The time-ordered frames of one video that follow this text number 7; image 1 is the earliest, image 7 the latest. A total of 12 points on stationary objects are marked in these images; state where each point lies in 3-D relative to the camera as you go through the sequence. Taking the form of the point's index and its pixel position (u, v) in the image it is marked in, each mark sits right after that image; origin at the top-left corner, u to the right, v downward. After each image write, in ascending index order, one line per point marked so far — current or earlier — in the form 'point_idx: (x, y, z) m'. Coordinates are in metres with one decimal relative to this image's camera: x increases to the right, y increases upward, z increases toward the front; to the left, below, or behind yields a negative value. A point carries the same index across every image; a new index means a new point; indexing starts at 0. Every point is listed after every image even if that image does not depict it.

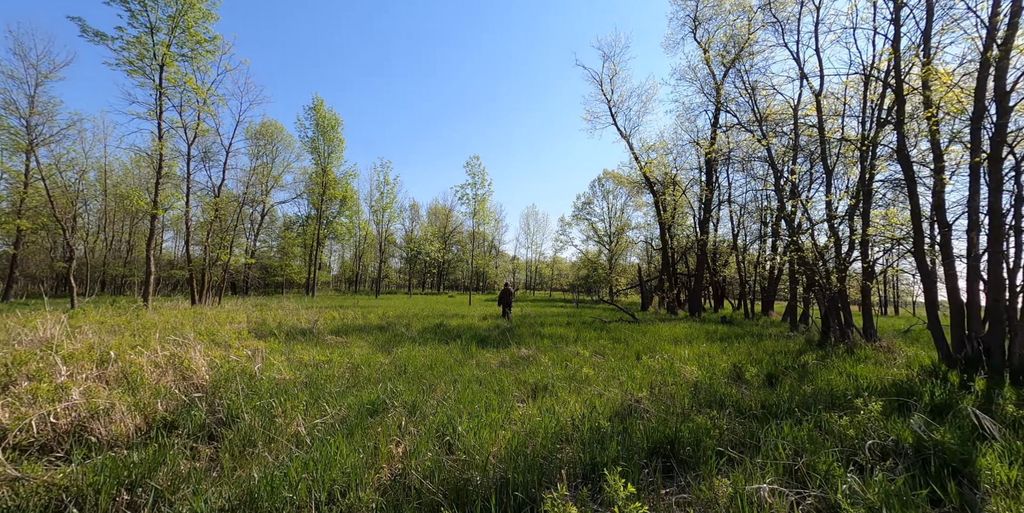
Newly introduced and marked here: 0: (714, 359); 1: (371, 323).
0: (+2.9, -1.5, +6.5) m
1: (-3.5, -1.6, +10.9) m
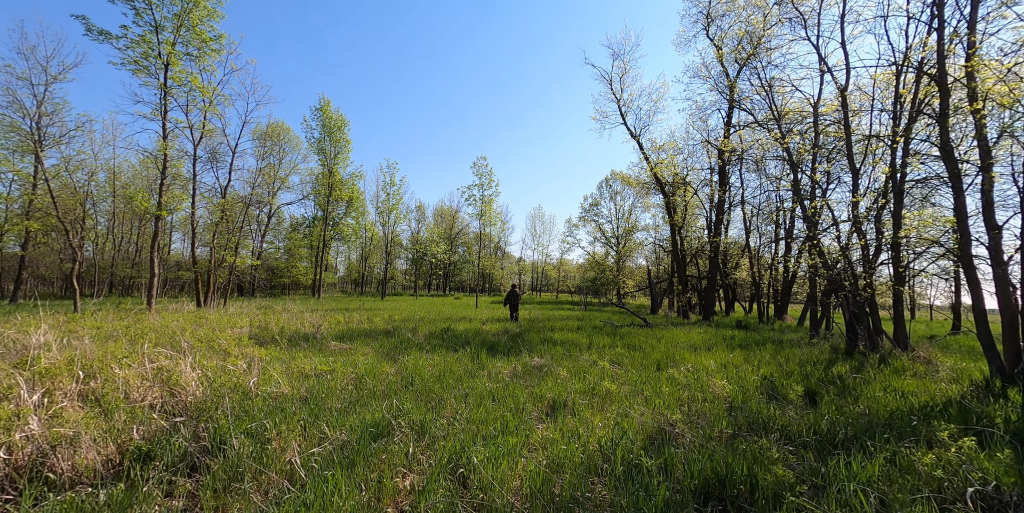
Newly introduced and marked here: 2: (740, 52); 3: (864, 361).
0: (+3.1, -1.6, +6.1) m
1: (-3.2, -1.7, +10.6) m
2: (+8.6, +7.8, +17.1) m
3: (+5.8, -1.7, +7.4) m
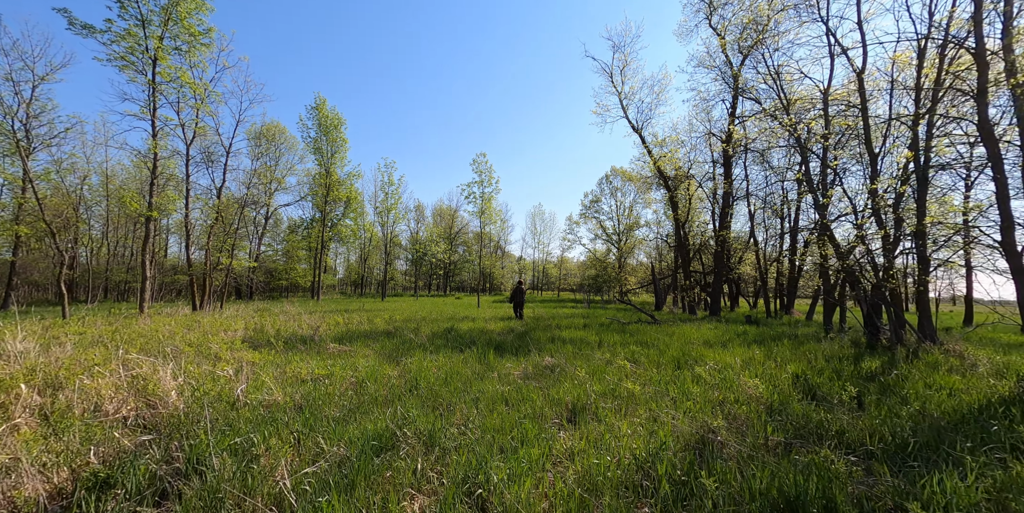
0: (+3.2, -1.4, +5.7) m
1: (-3.1, -1.6, +10.2) m
2: (+8.5, +8.0, +16.8) m
3: (+5.9, -1.5, +7.0) m
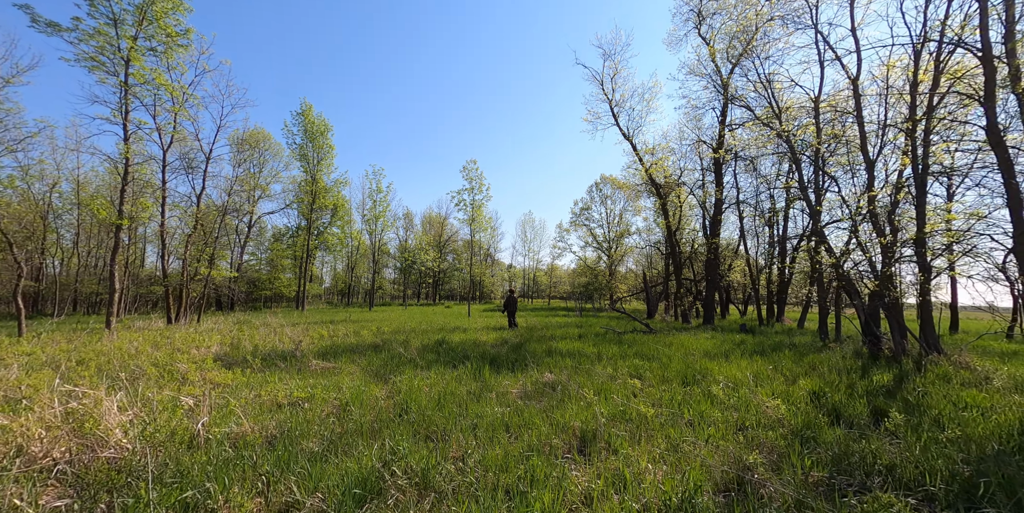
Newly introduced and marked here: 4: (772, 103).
0: (+3.2, -1.5, +5.4) m
1: (-3.3, -1.8, +9.7) m
2: (+8.2, +7.7, +16.7) m
3: (+5.9, -1.7, +6.7) m
4: (+8.2, +4.9, +14.1) m
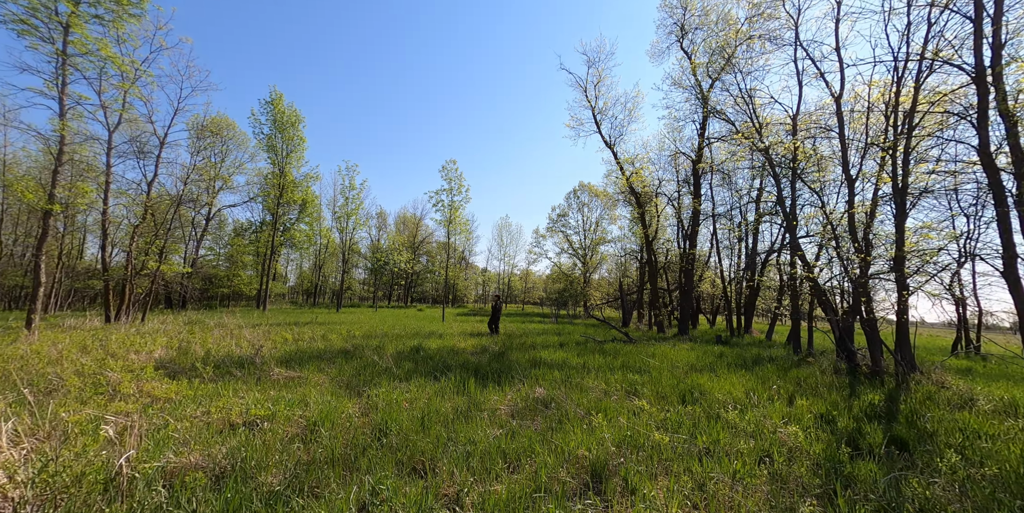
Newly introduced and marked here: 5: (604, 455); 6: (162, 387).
0: (+3.1, -1.7, +5.1) m
1: (-3.6, -1.8, +9.0) m
2: (+7.7, +7.3, +16.8) m
3: (+5.6, -1.9, +6.6) m
4: (+7.8, +4.5, +14.2) m
5: (+0.7, -1.4, +3.2) m
6: (-3.2, -1.2, +4.1) m
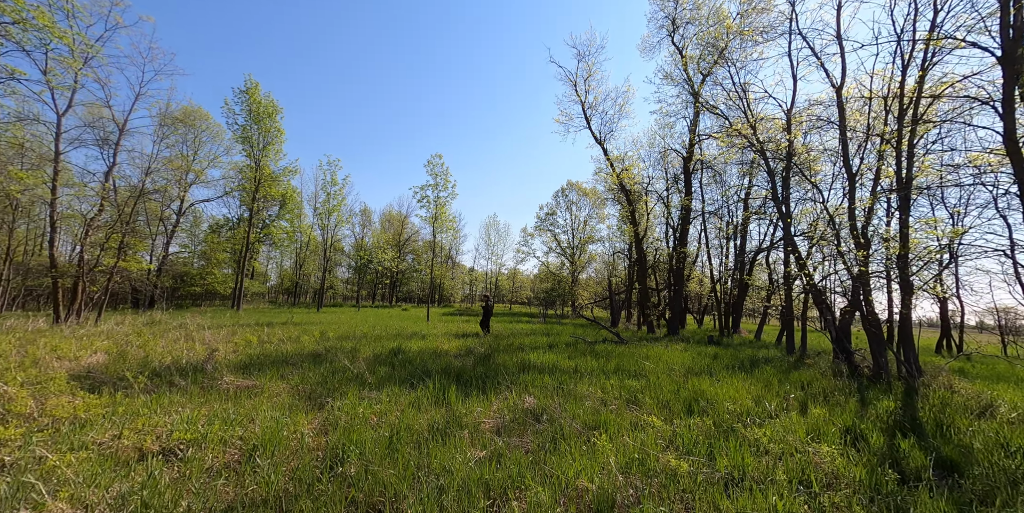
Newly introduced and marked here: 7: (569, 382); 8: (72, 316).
0: (+2.9, -1.6, +4.6) m
1: (-3.9, -1.7, +8.3) m
2: (+7.2, +7.4, +16.4) m
3: (+5.4, -1.9, +6.1) m
4: (+7.4, +4.5, +13.8) m
5: (+0.6, -1.3, +2.6) m
6: (-3.3, -1.1, +3.3) m
7: (+0.8, -1.7, +5.9) m
8: (-12.1, -1.6, +12.6) m
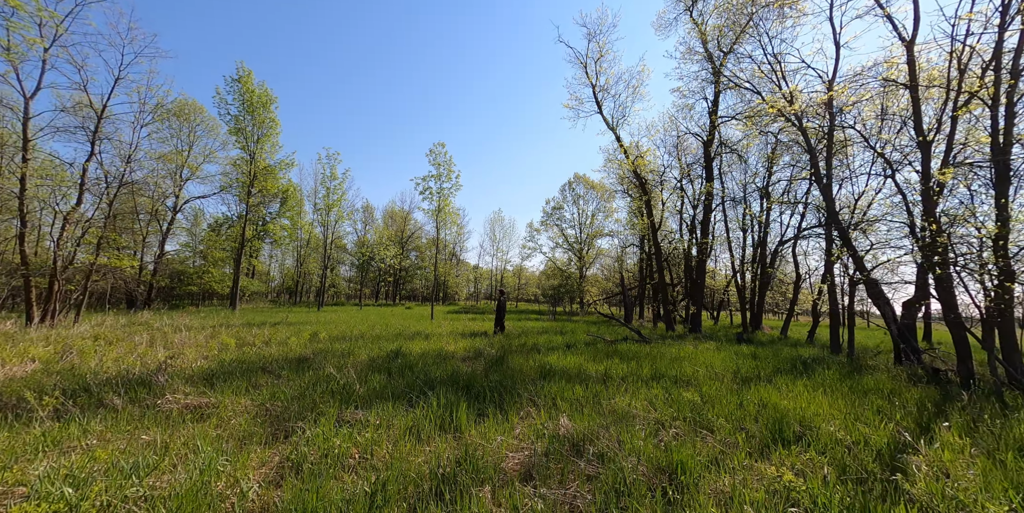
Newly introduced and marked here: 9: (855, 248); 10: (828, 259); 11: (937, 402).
0: (+3.2, -1.4, +3.4) m
1: (-3.6, -1.5, +7.2) m
2: (+7.5, +7.7, +15.1) m
3: (+5.7, -1.6, +4.9) m
4: (+7.7, +4.8, +12.5) m
5: (+0.8, -1.2, +1.4) m
6: (-3.1, -0.9, +2.2) m
7: (+1.0, -1.4, +4.7) m
8: (-11.8, -1.5, +11.6) m
9: (+7.1, +0.2, +8.9) m
10: (+6.9, 0.0, +9.2) m
11: (+4.6, -1.6, +4.7) m
